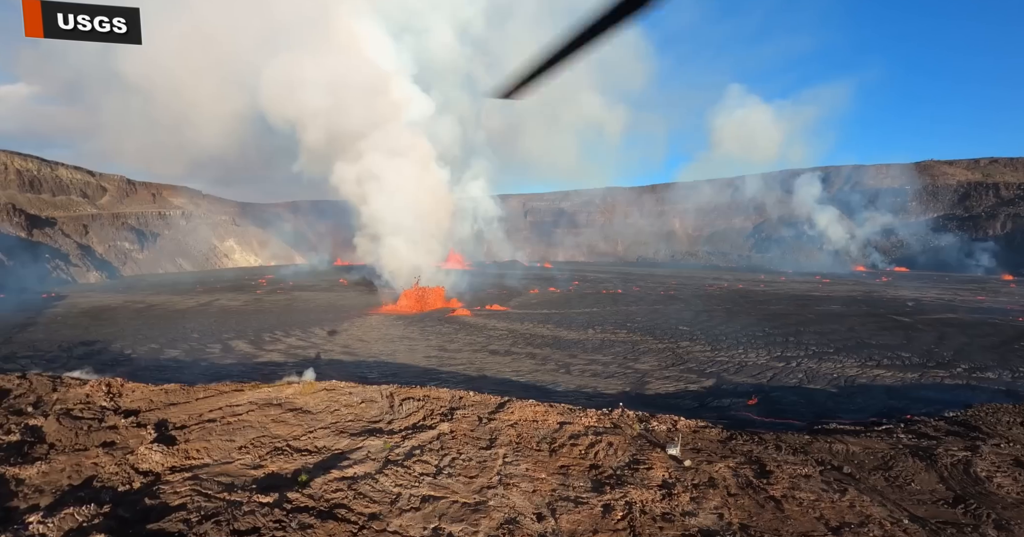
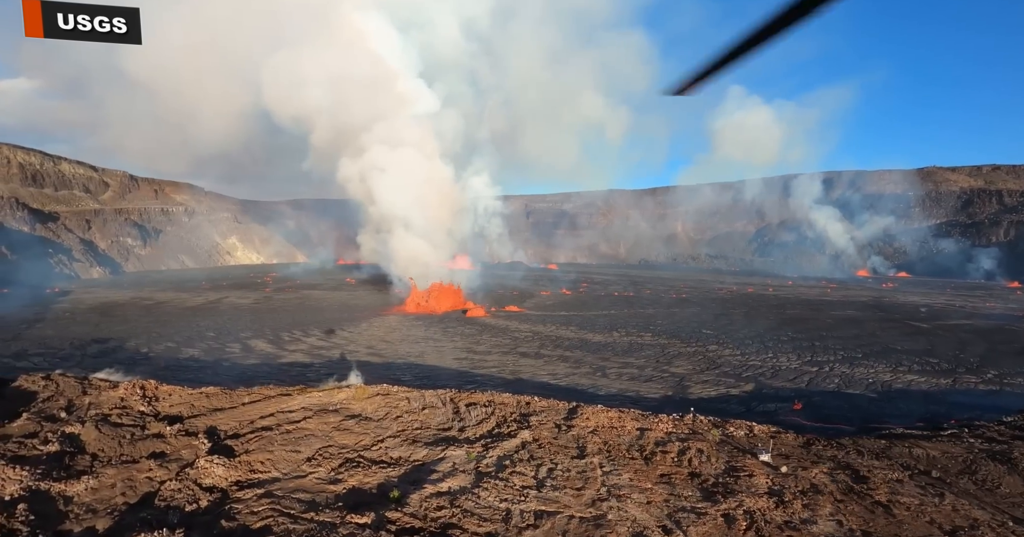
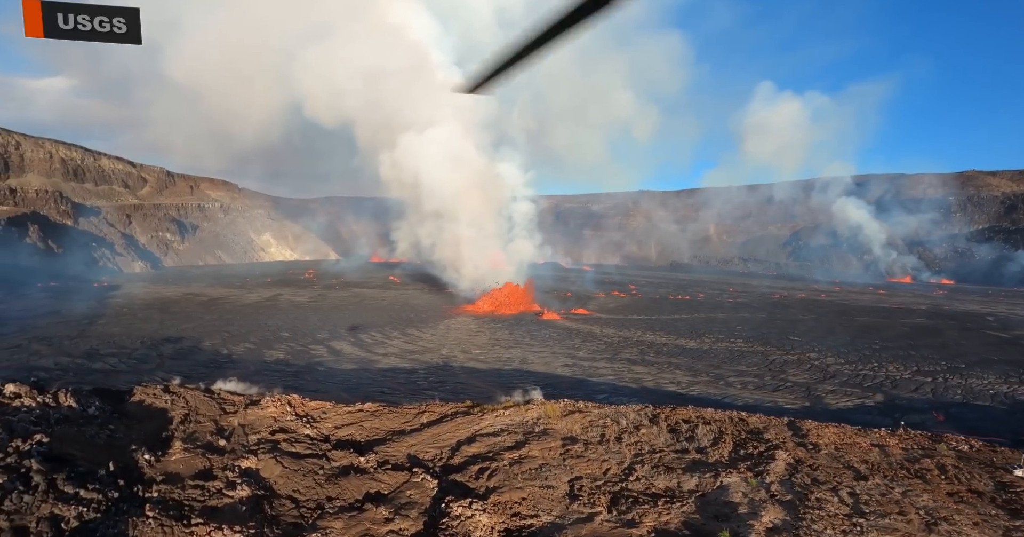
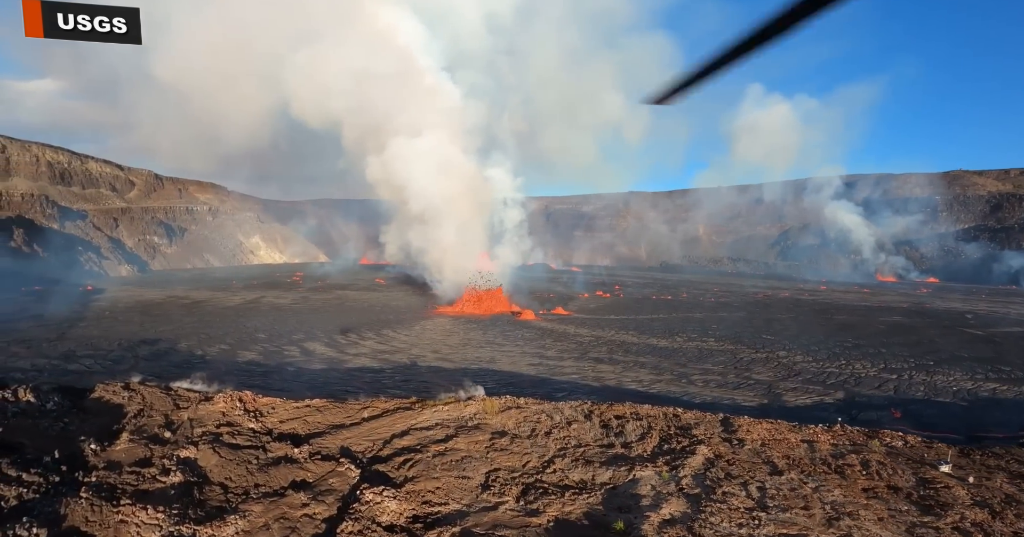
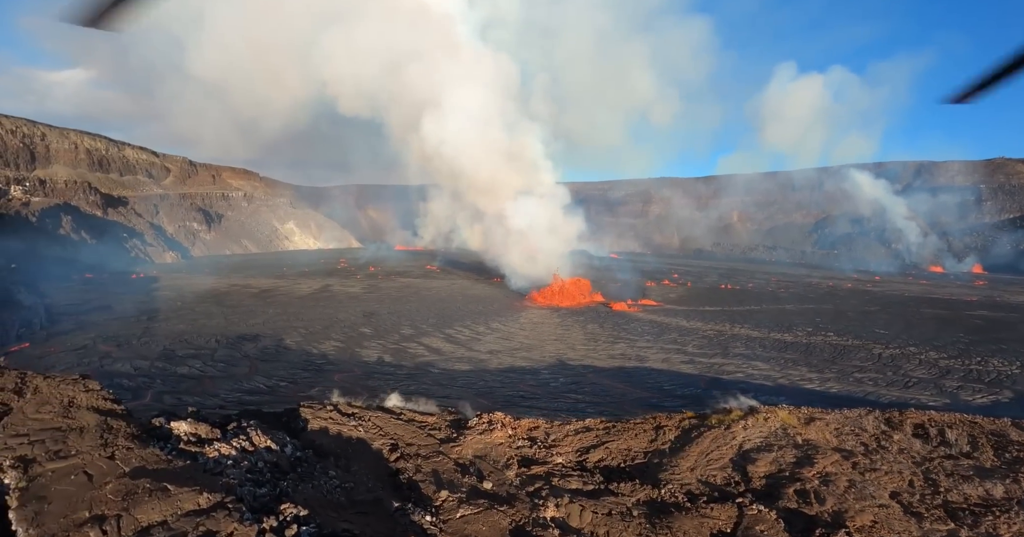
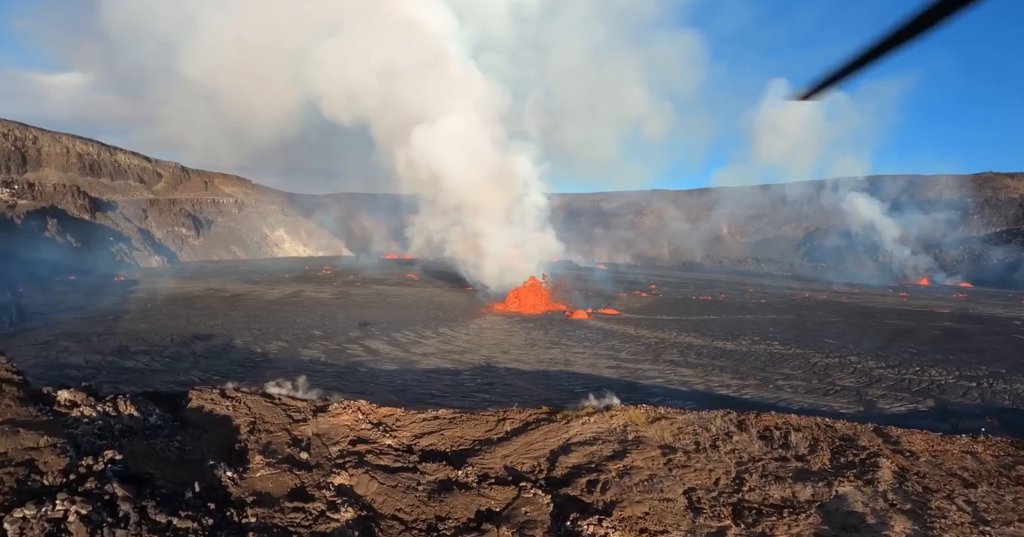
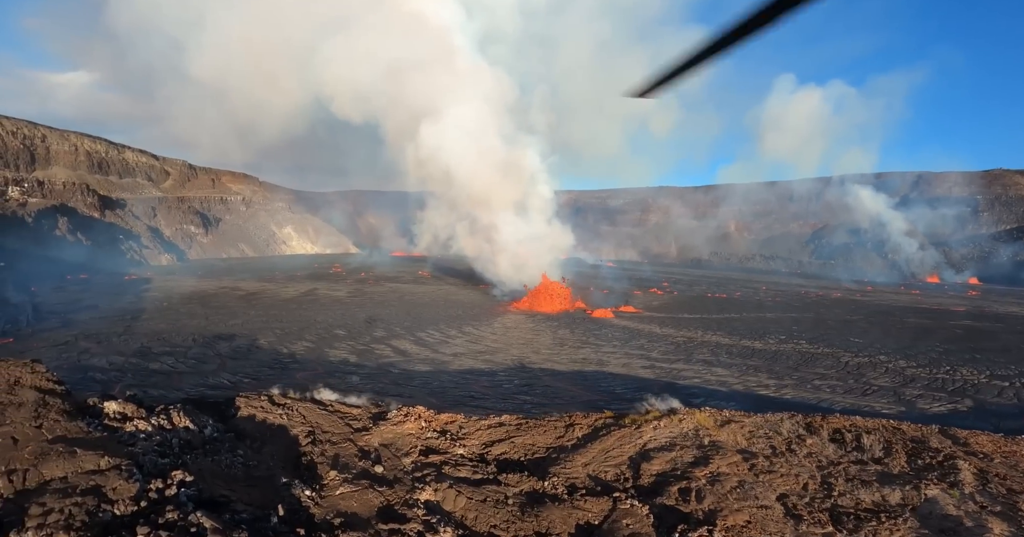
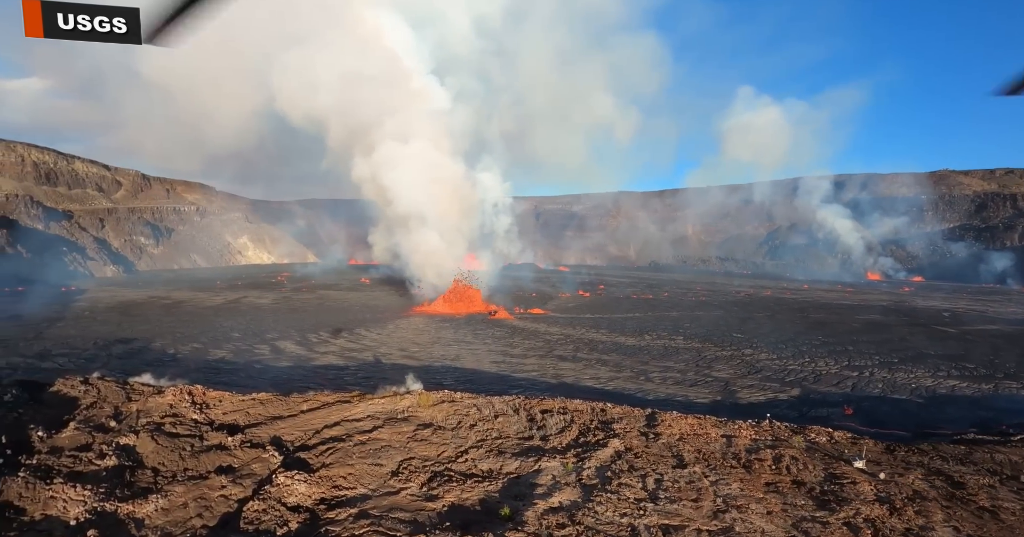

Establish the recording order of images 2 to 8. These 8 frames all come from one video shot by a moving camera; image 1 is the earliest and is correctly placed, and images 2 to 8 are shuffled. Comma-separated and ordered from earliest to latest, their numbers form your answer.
2, 8, 4, 3, 6, 7, 5
